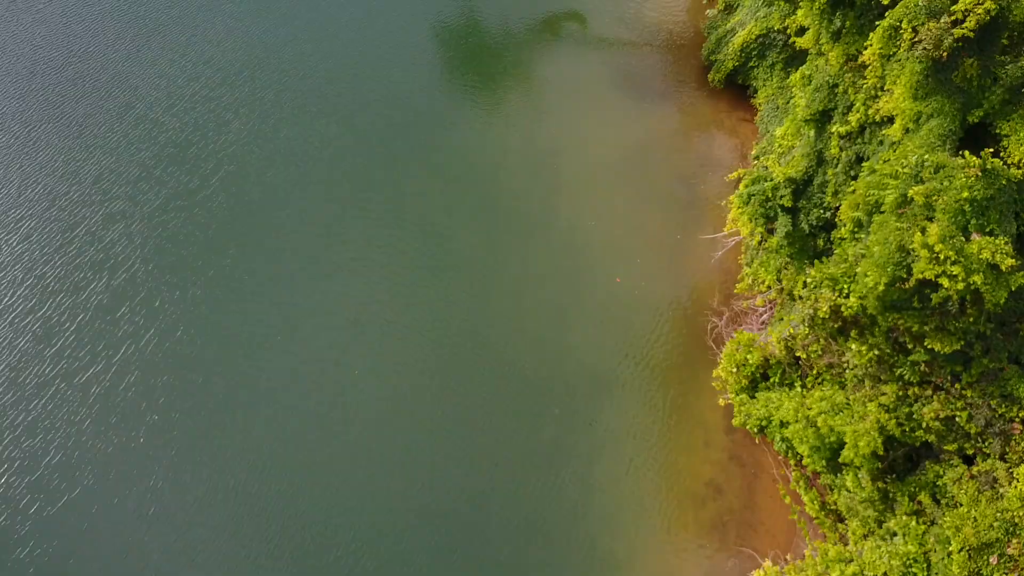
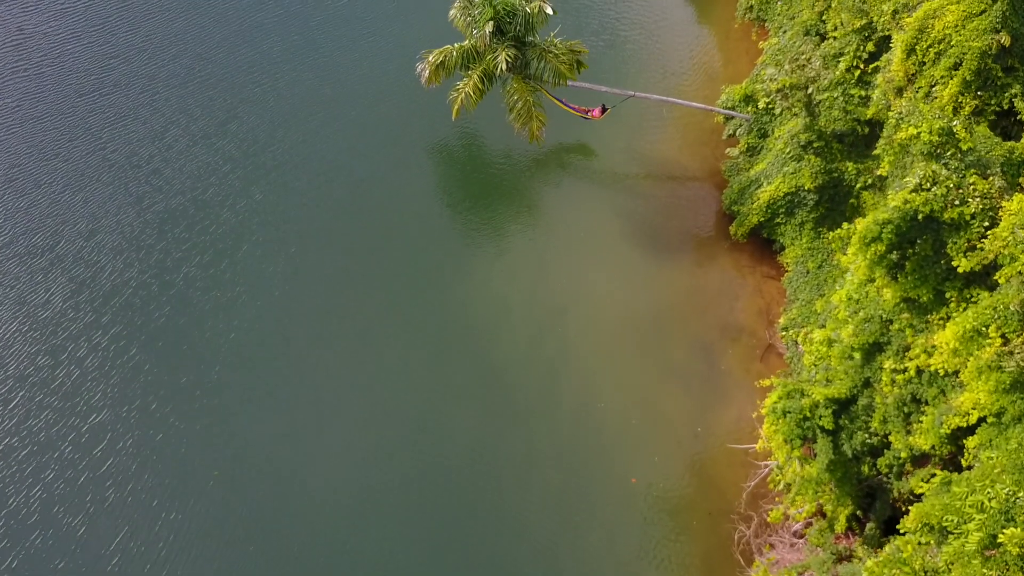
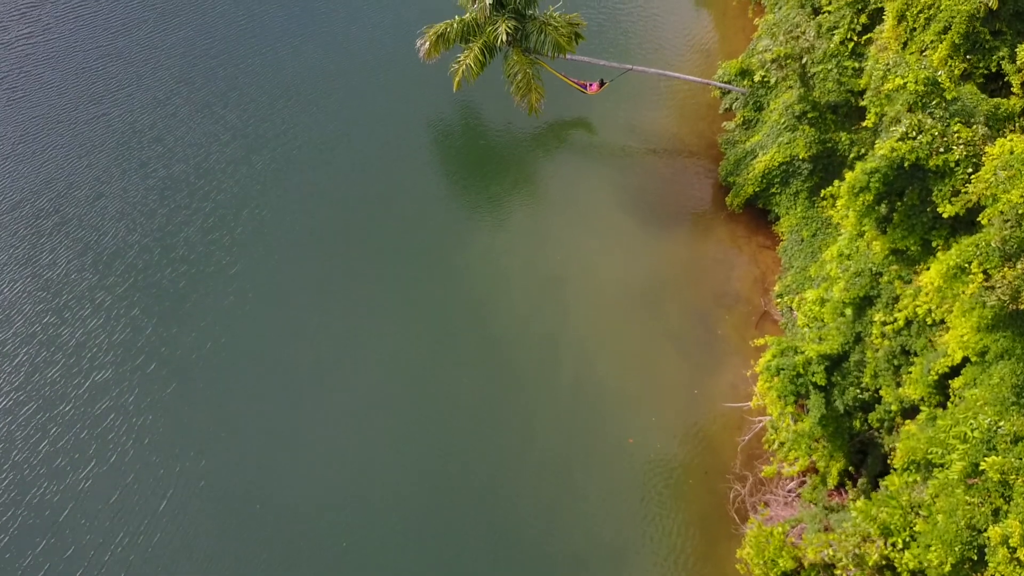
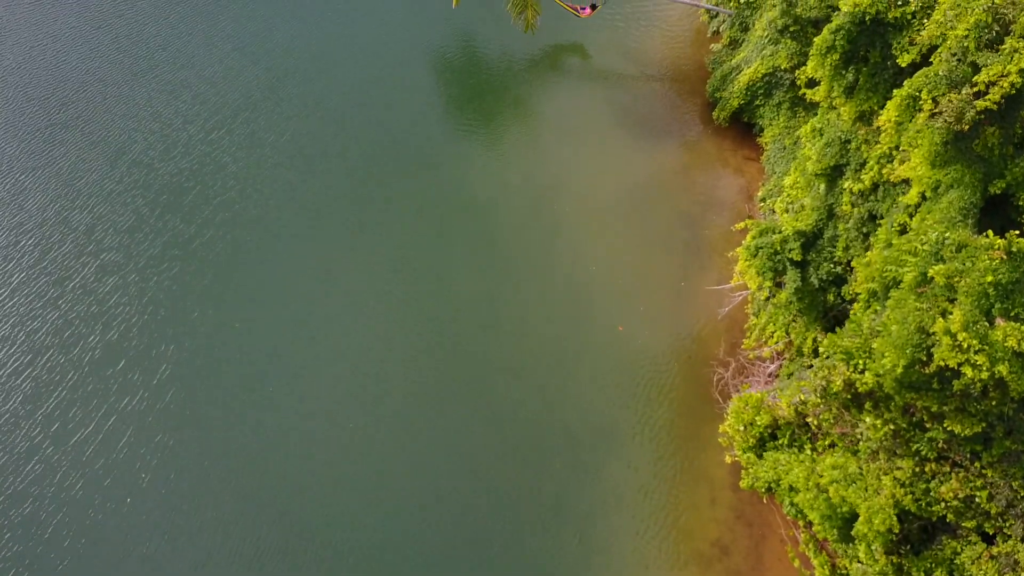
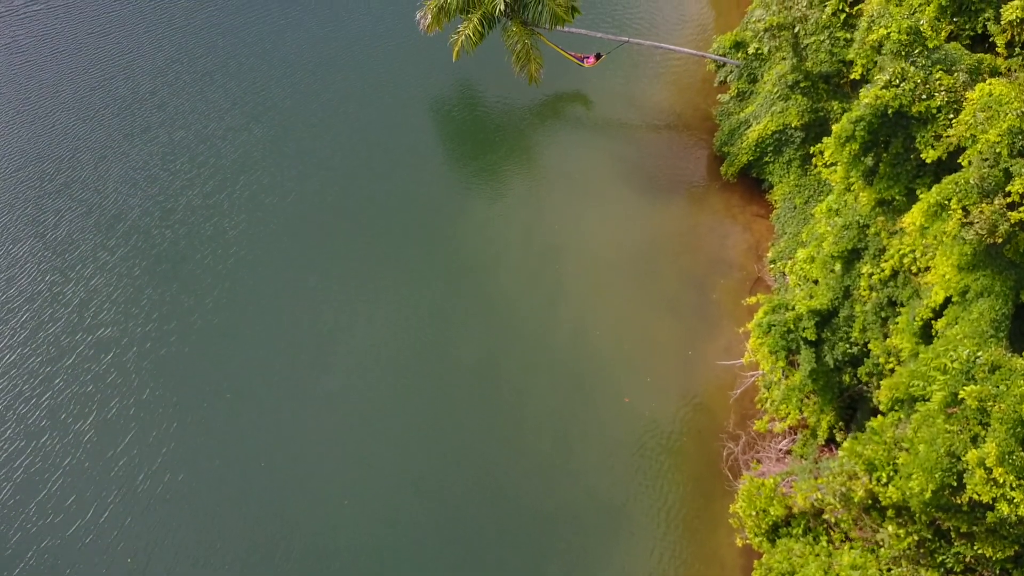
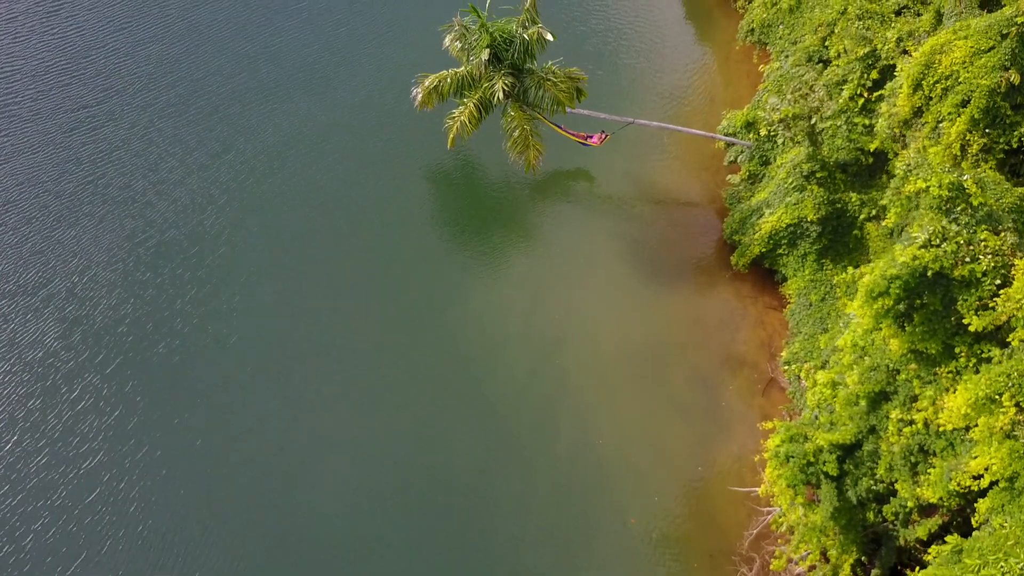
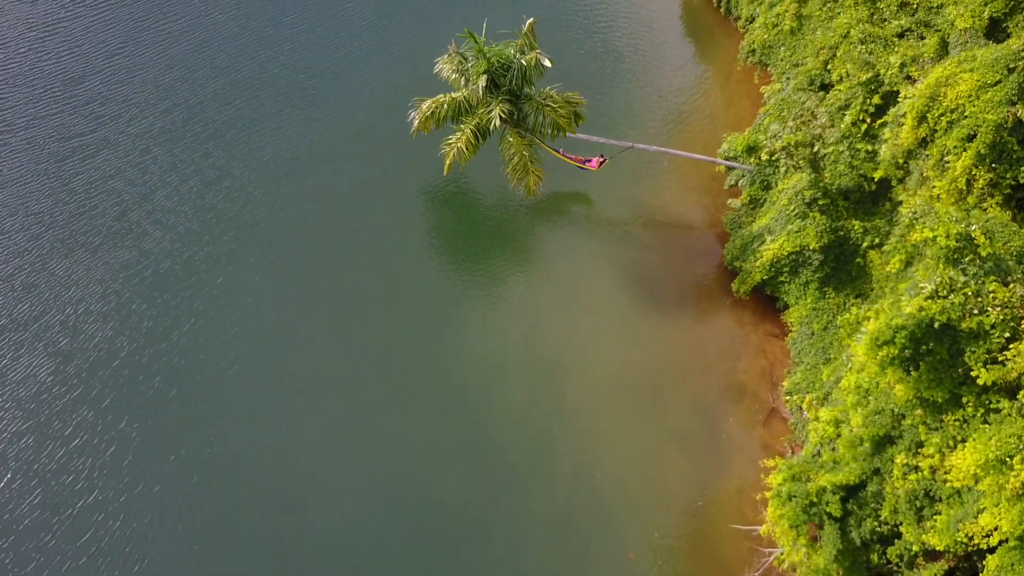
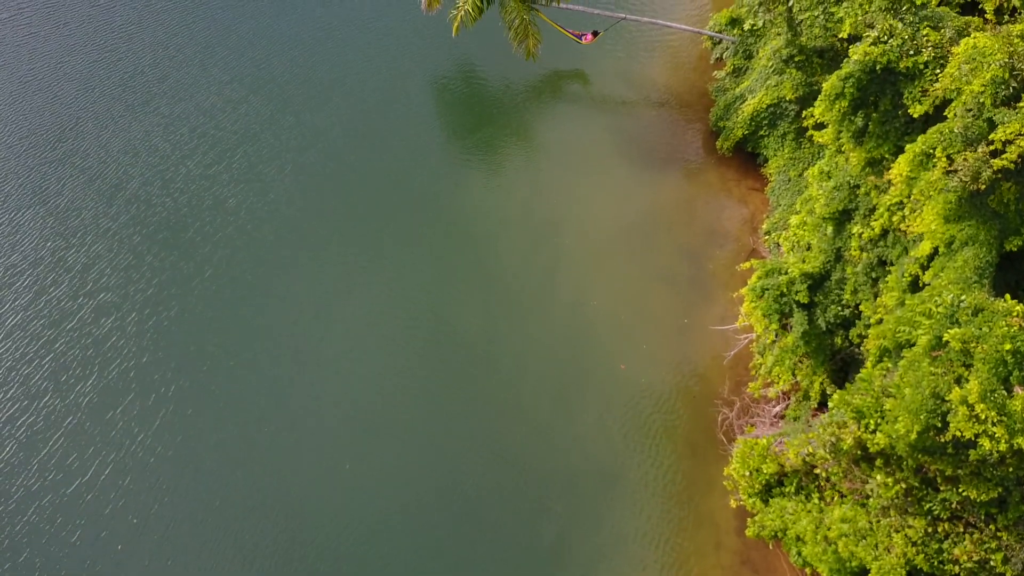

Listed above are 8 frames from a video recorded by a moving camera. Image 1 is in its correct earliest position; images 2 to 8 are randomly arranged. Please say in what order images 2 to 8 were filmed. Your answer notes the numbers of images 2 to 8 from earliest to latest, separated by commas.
4, 8, 5, 3, 2, 6, 7
